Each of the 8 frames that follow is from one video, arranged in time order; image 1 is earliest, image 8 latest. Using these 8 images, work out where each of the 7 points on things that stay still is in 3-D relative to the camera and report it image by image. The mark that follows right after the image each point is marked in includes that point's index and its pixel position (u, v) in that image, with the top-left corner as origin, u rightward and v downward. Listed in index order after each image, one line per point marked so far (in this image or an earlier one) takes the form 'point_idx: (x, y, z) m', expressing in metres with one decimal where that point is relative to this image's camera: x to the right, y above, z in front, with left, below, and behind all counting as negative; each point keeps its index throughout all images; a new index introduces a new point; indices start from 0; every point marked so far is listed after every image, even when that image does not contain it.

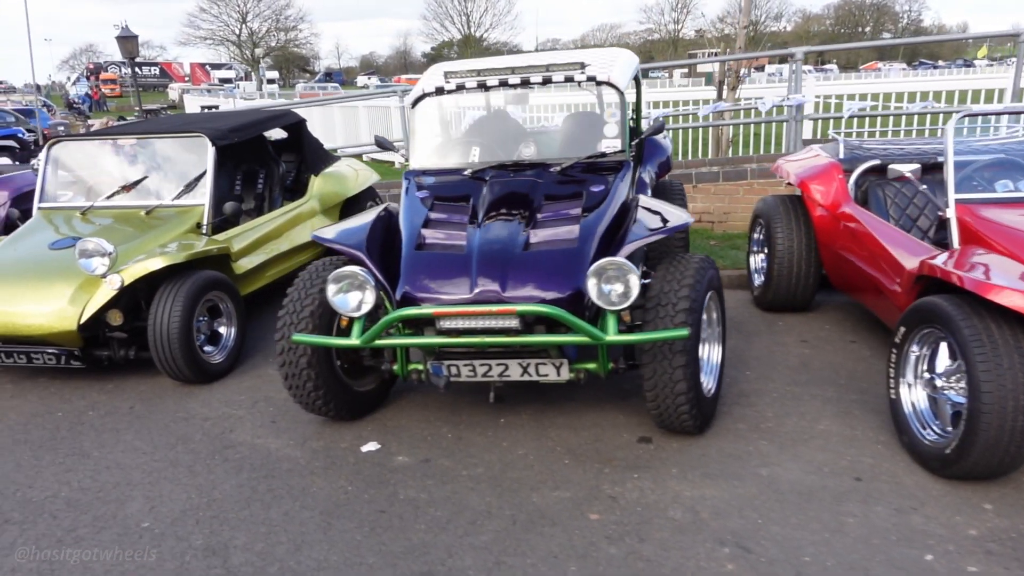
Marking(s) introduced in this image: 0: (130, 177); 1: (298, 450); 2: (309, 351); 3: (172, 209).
0: (-2.9, +0.8, +6.0) m
1: (-1.1, -0.8, +4.0) m
2: (-1.0, -0.3, +3.9) m
3: (-2.5, +0.6, +5.8) m
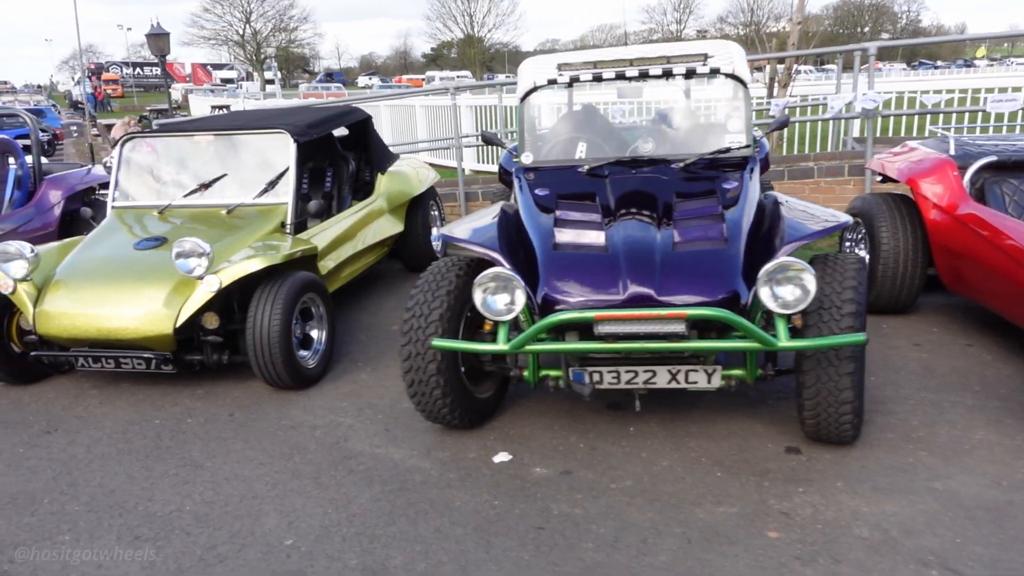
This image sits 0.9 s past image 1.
0: (-2.2, +0.8, +5.8) m
1: (-0.4, -0.8, +3.8) m
2: (-0.4, -0.3, +3.7) m
3: (-1.9, +0.6, +5.6) m
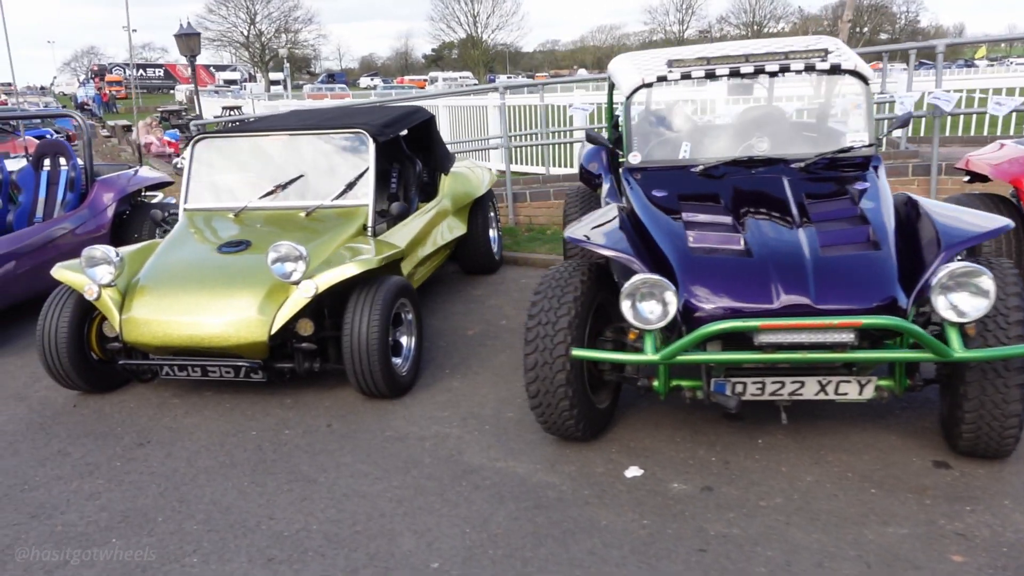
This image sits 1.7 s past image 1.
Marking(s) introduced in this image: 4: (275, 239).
0: (-1.6, +0.8, +5.6) m
1: (+0.2, -0.9, +3.6) m
2: (+0.2, -0.4, +3.5) m
3: (-1.3, +0.5, +5.4) m
4: (-1.5, +0.3, +5.1) m
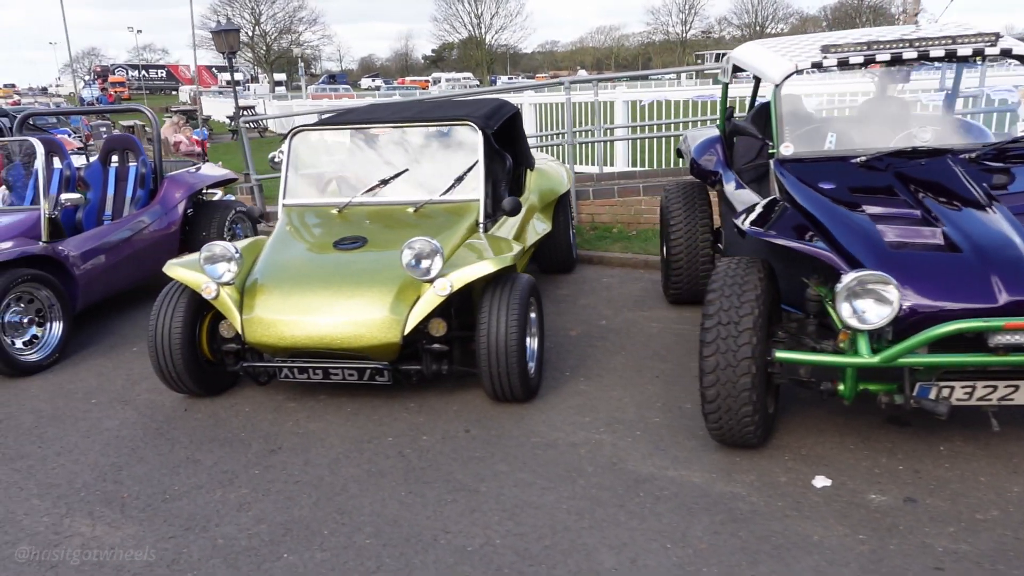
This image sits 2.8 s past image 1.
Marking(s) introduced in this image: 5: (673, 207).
0: (-0.8, +0.8, +5.4) m
1: (+1.0, -0.9, +3.4) m
2: (+1.0, -0.3, +3.3) m
3: (-0.5, +0.5, +5.2) m
4: (-0.8, +0.3, +4.9) m
5: (+1.2, +0.6, +6.0) m
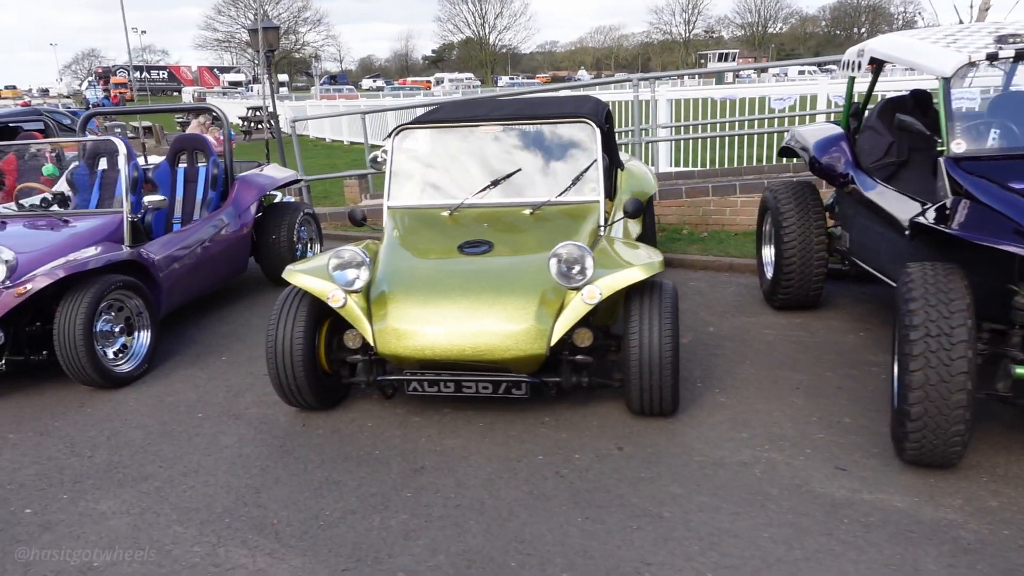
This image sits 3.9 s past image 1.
0: (-0.1, +0.8, +5.2) m
1: (+1.7, -0.9, +3.1) m
2: (+1.8, -0.4, +3.1) m
3: (+0.3, +0.5, +5.0) m
4: (0.0, +0.3, +4.6) m
5: (+2.0, +0.6, +5.7) m
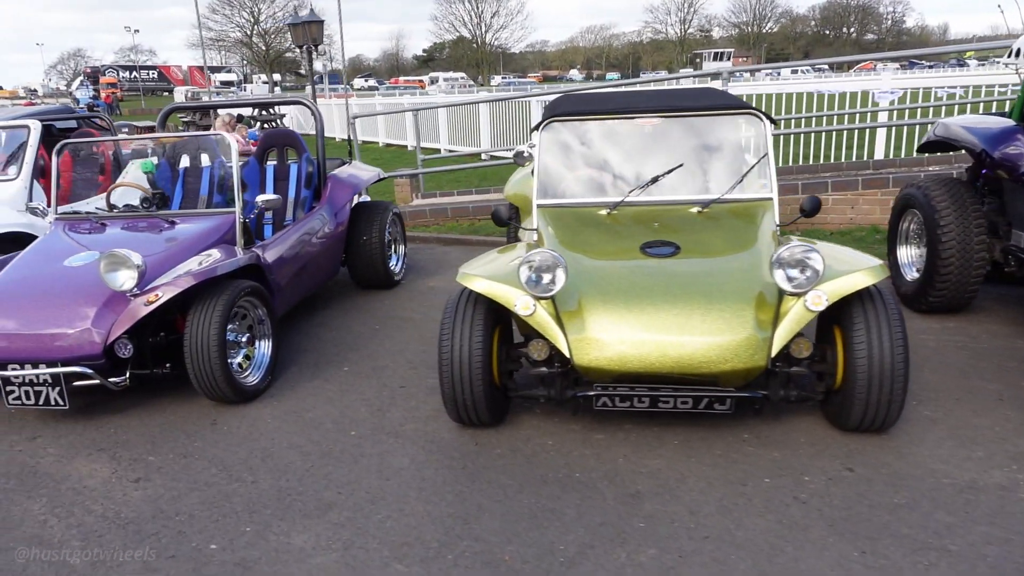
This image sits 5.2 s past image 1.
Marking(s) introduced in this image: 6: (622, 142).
0: (+0.9, +0.7, +4.8) m
1: (+2.7, -0.9, +2.8) m
2: (+2.8, -0.4, +2.7) m
3: (+1.2, +0.5, +4.6) m
4: (+0.9, +0.3, +4.3) m
5: (+2.9, +0.6, +5.4) m
6: (+0.7, +0.9, +4.9) m
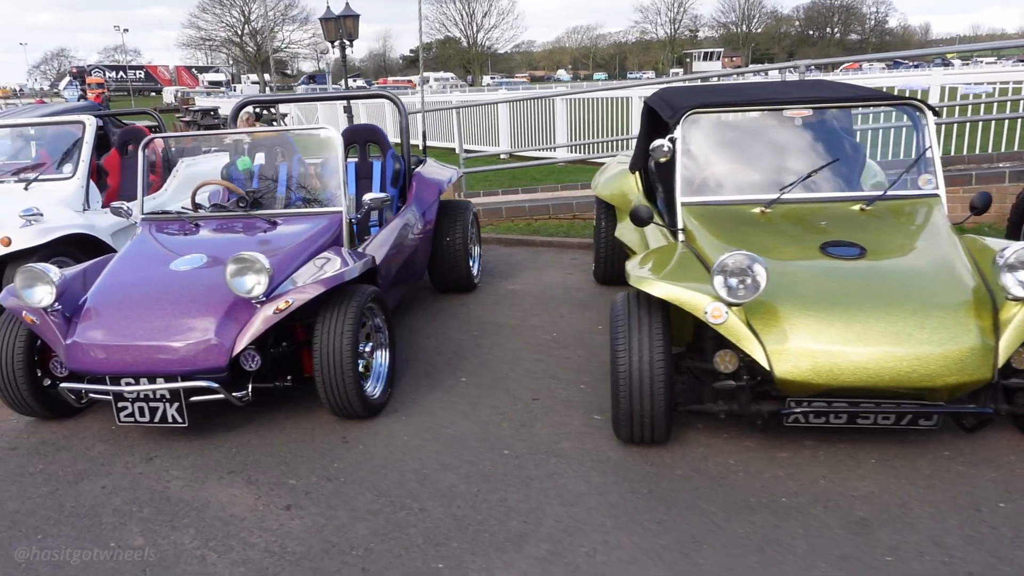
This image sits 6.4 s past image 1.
0: (+1.6, +0.7, +4.5) m
1: (+3.5, -0.9, +2.5) m
2: (+3.6, -0.4, +2.4) m
3: (+2.0, +0.5, +4.3) m
4: (+1.7, +0.2, +3.9) m
5: (+3.7, +0.6, +5.1) m
6: (+1.5, +0.9, +4.5) m
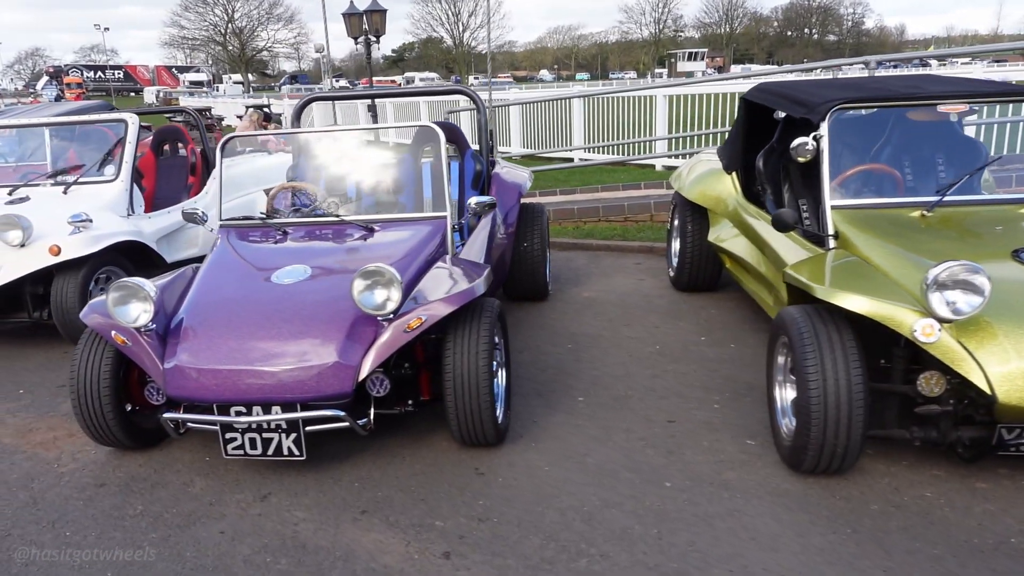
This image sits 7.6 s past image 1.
0: (+2.3, +0.7, +4.1) m
1: (+4.3, -1.0, +2.2) m
2: (+4.3, -0.5, +2.2) m
3: (+2.7, +0.4, +4.0) m
4: (+2.4, +0.2, +3.6) m
5: (+4.4, +0.5, +4.8) m
6: (+2.1, +0.8, +4.2) m
